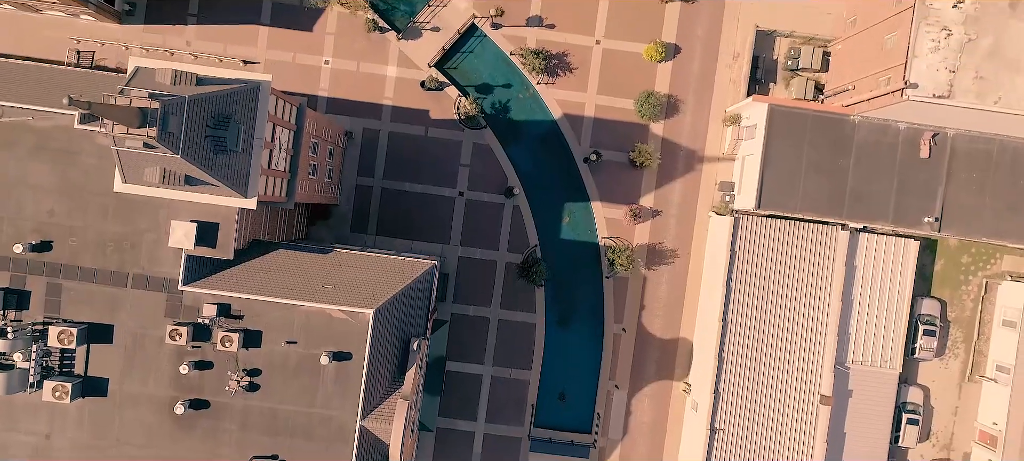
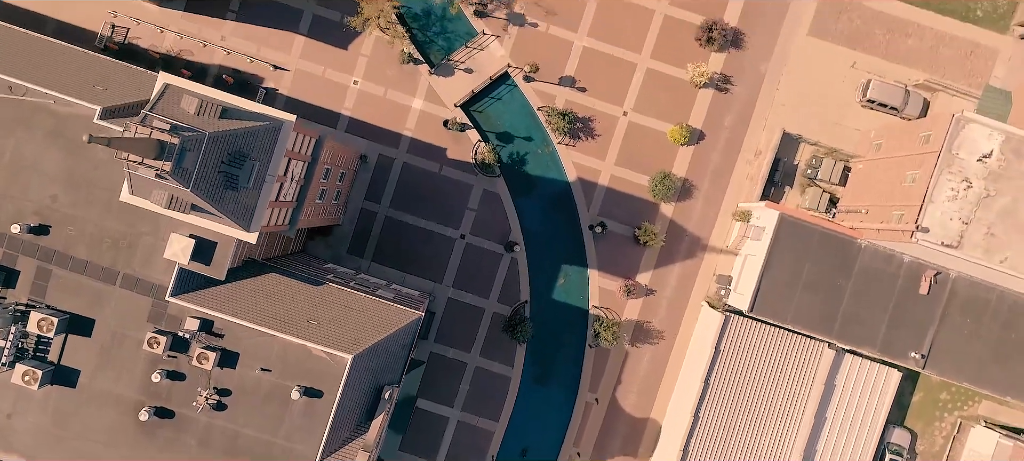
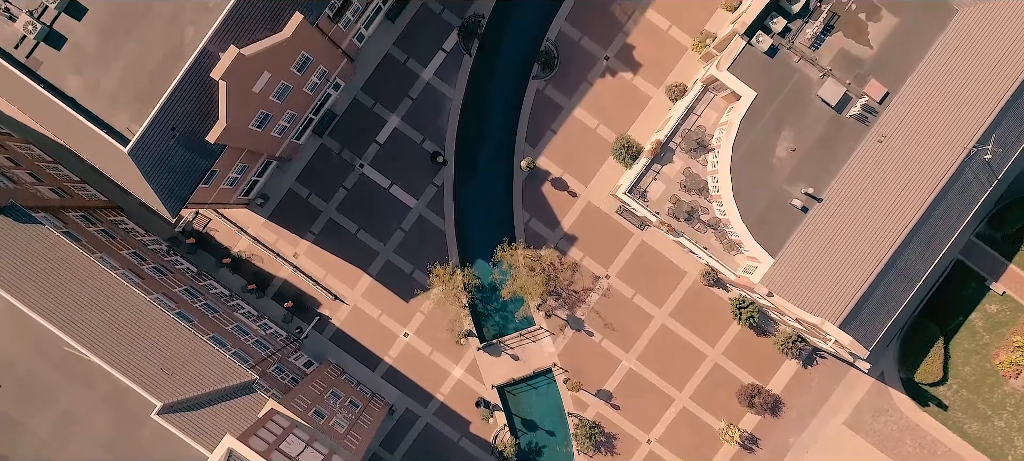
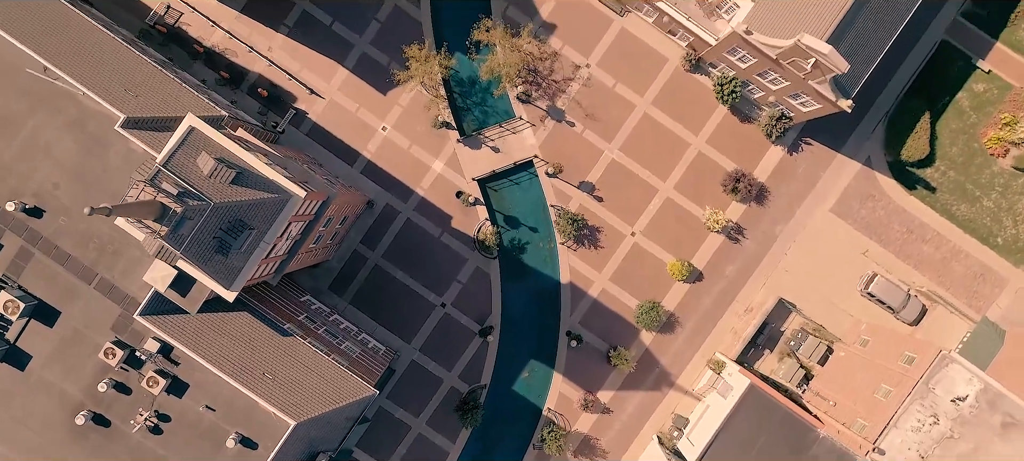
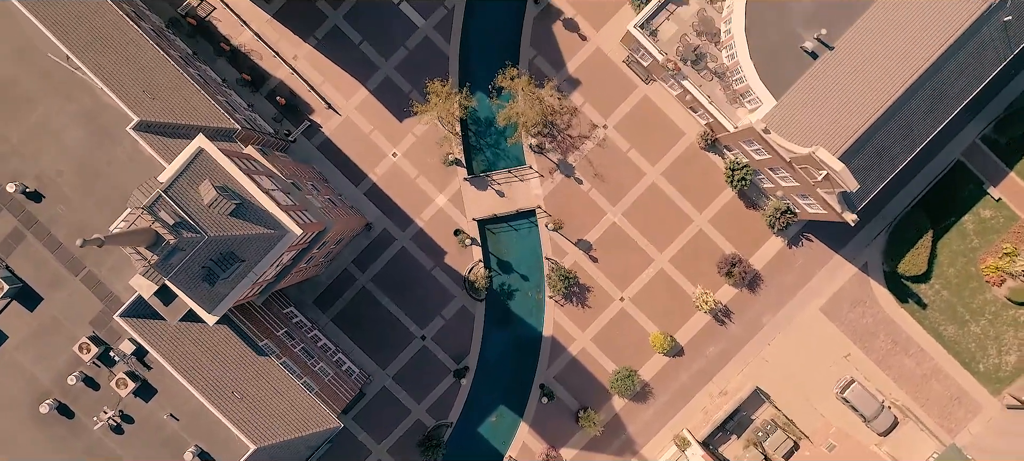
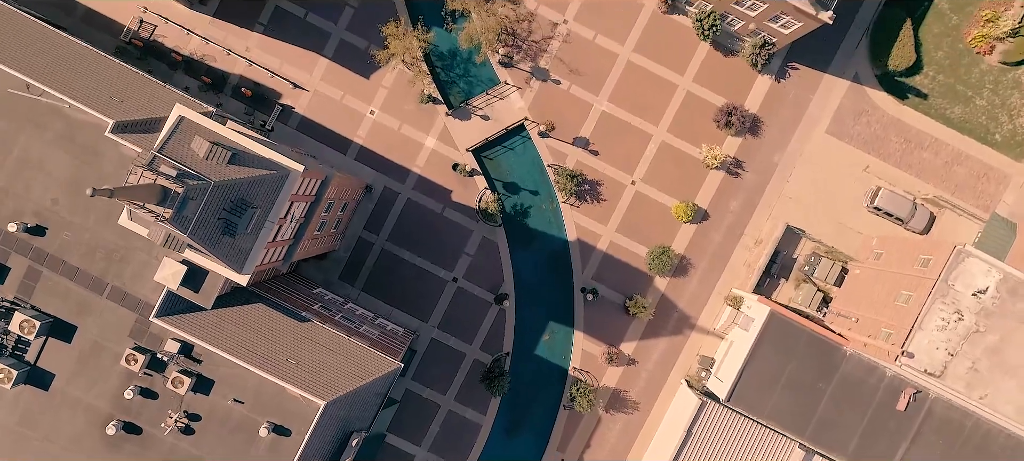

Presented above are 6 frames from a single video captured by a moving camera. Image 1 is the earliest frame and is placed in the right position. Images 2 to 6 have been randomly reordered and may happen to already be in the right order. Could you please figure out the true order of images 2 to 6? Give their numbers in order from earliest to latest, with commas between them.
2, 6, 4, 5, 3
